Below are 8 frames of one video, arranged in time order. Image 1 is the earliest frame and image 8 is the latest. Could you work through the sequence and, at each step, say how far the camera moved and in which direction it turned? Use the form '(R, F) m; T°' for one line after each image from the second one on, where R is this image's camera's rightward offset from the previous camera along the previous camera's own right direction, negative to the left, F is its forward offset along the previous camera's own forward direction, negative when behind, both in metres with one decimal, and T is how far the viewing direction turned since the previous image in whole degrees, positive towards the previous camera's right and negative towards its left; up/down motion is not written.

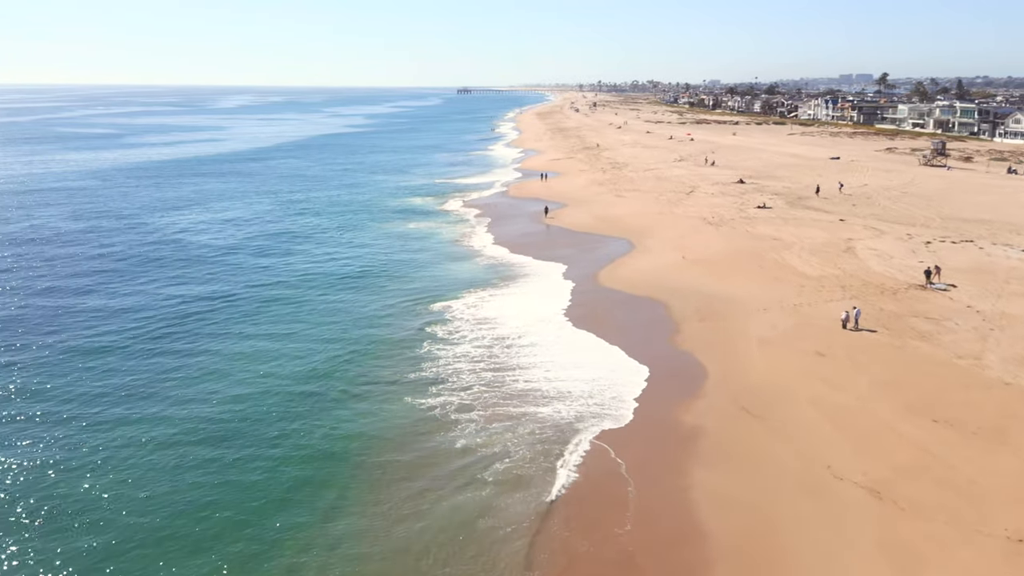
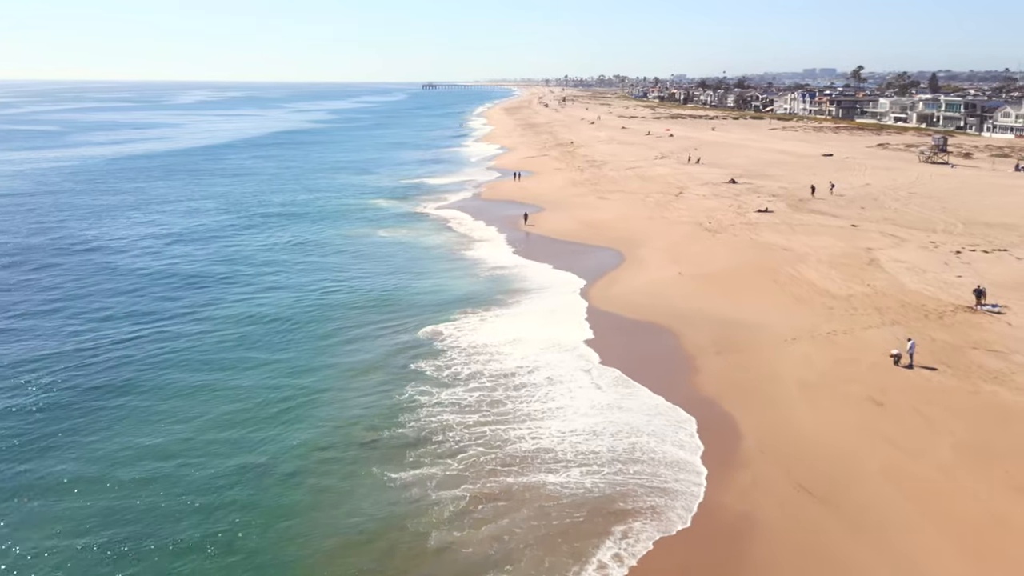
(-0.4, +4.0) m; +3°
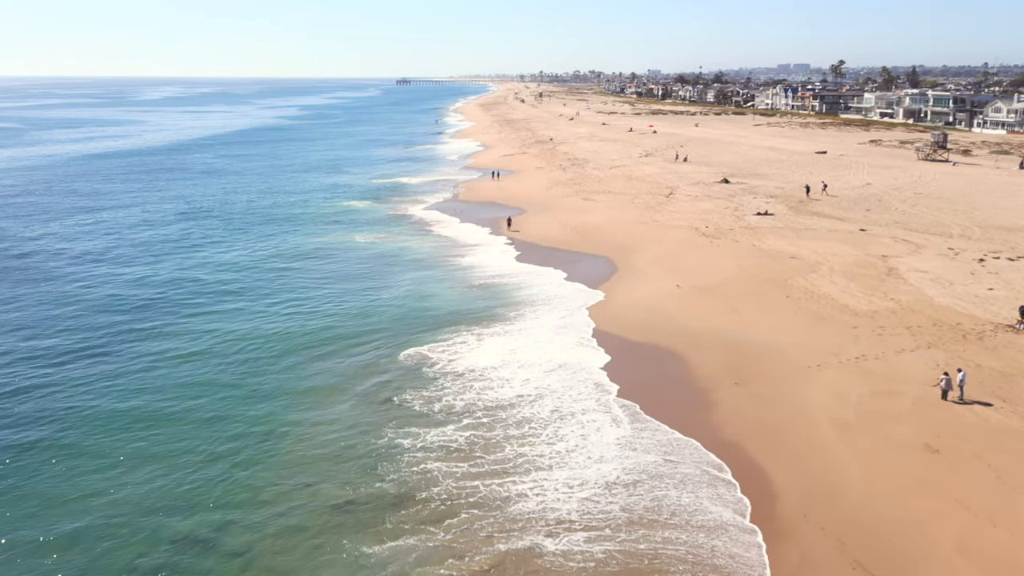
(-0.2, +2.7) m; +2°
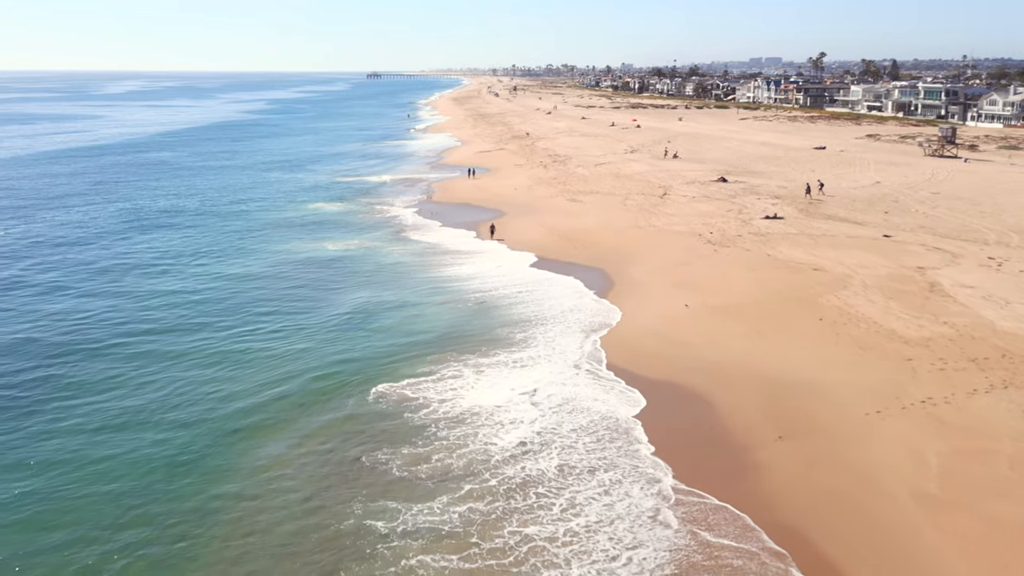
(-0.4, +3.4) m; +2°
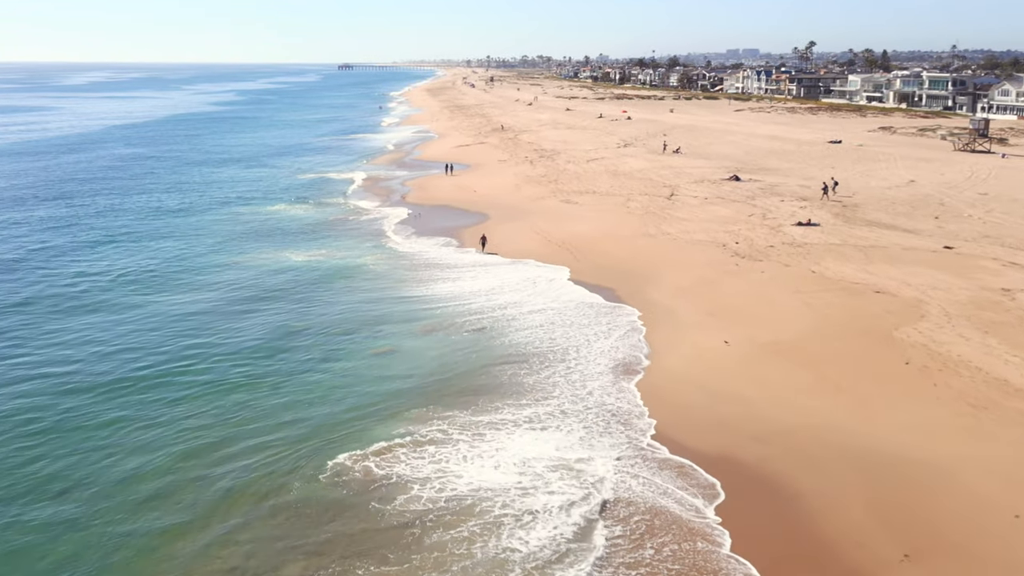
(-0.5, +4.4) m; +2°
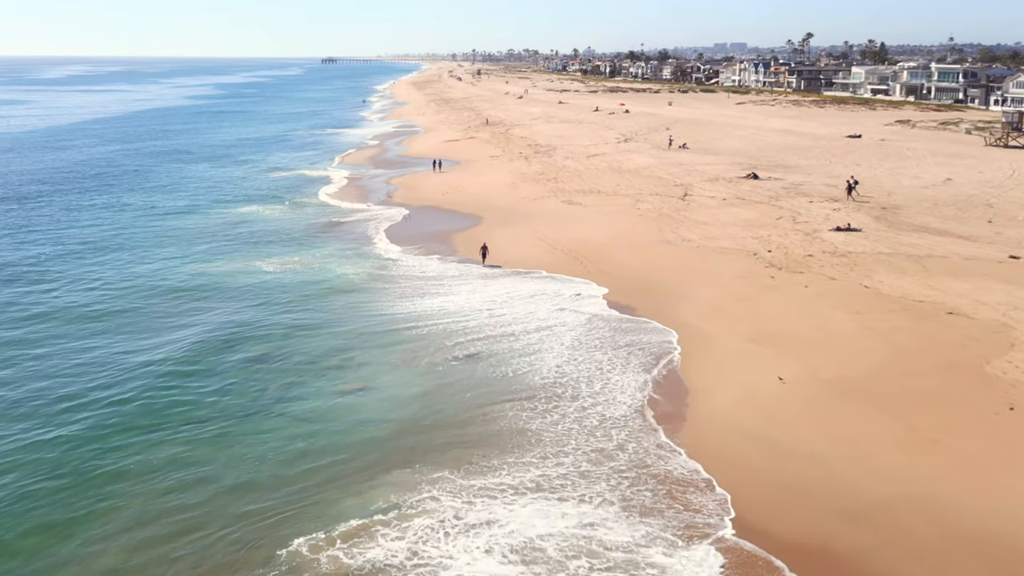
(-0.5, +3.0) m; +1°
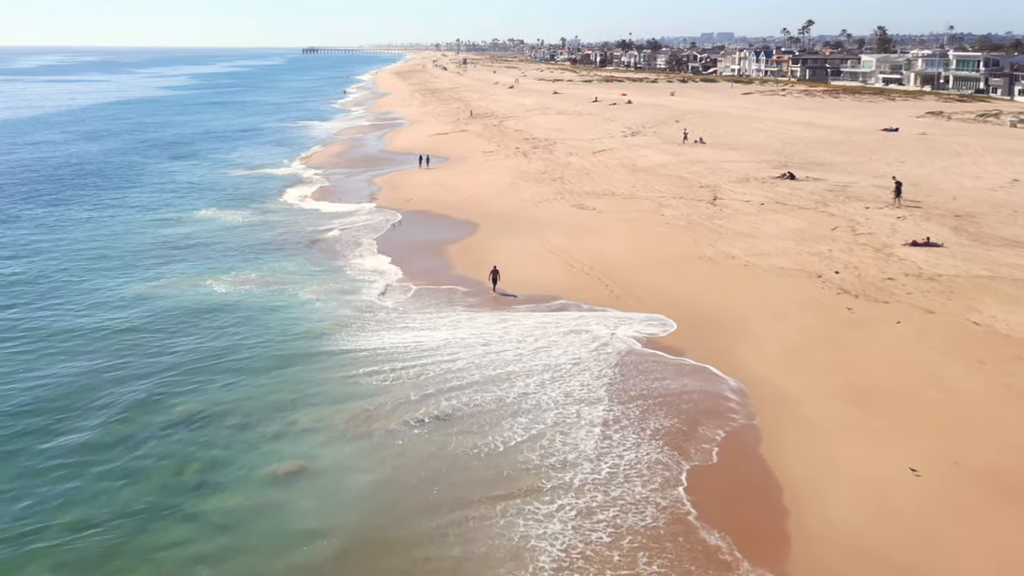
(-0.7, +3.8) m; +1°
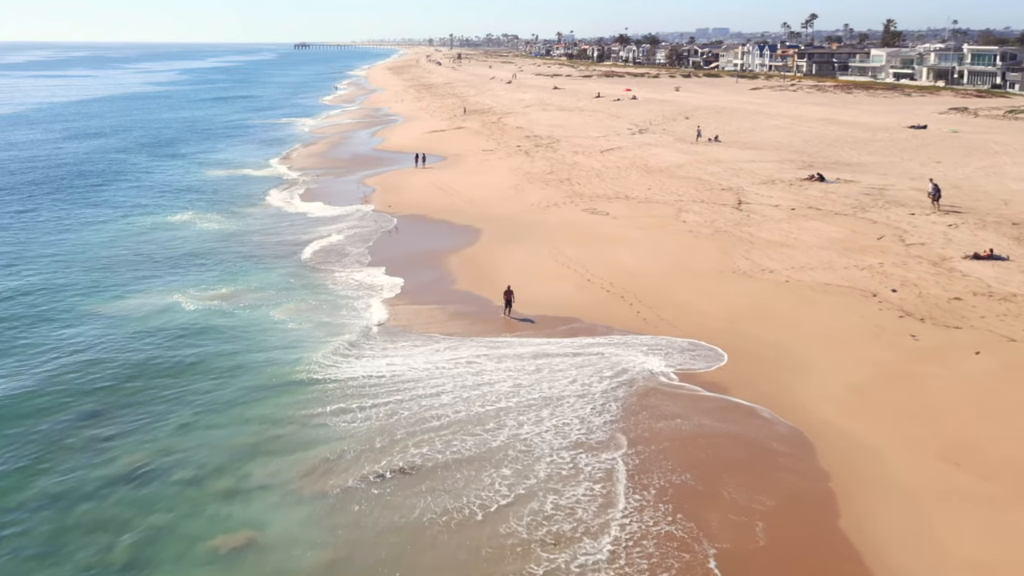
(-0.4, +2.1) m; 0°
